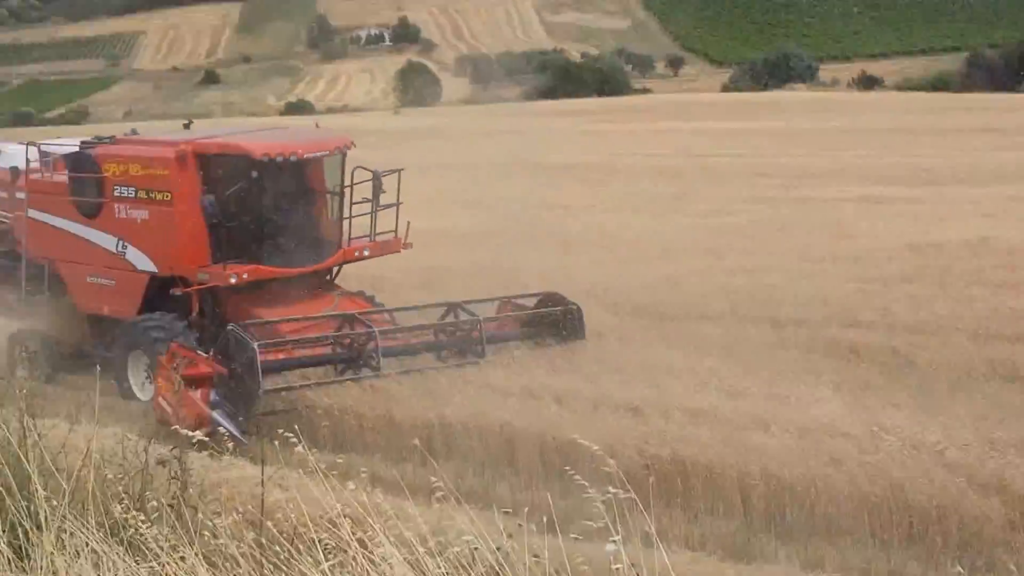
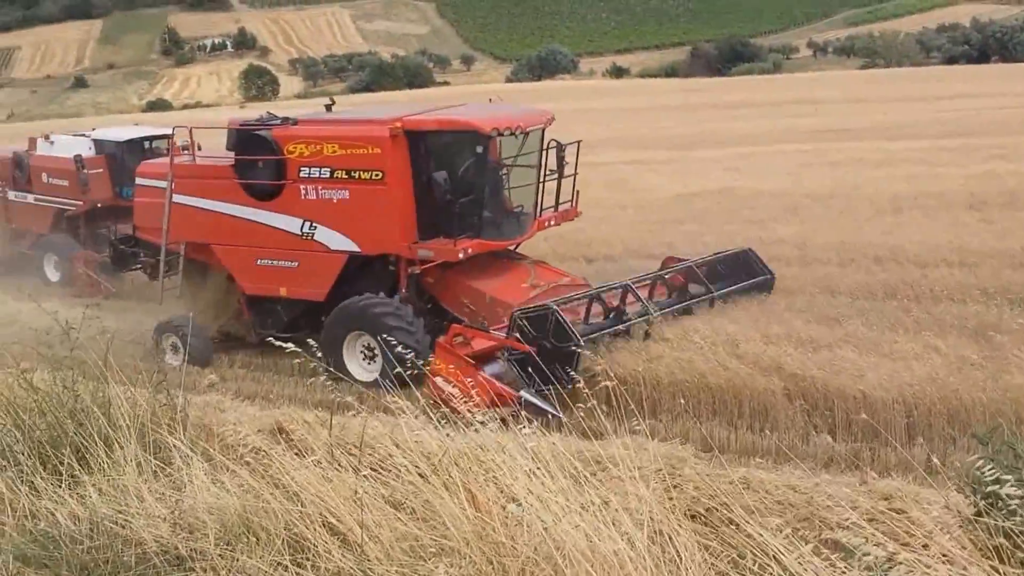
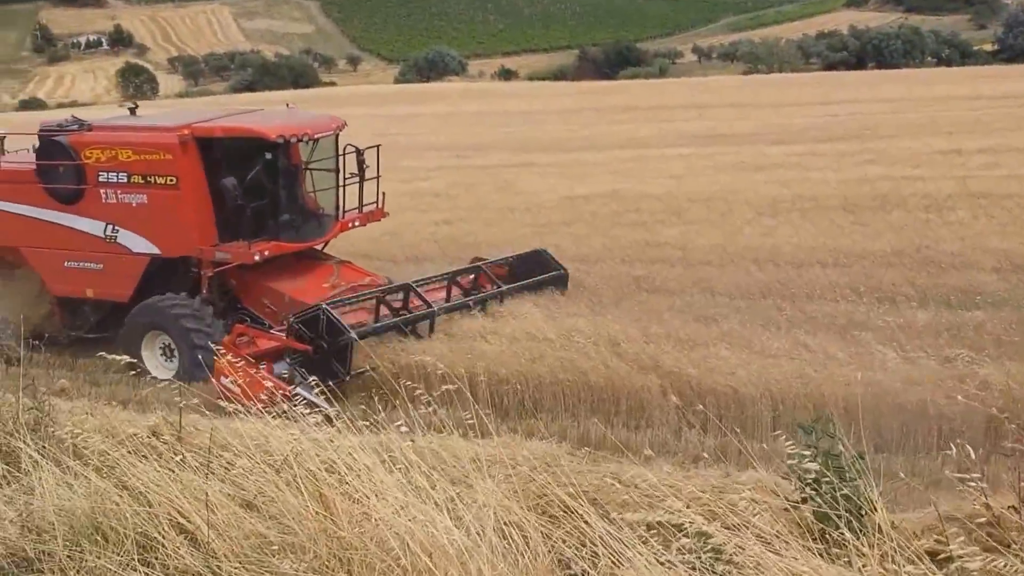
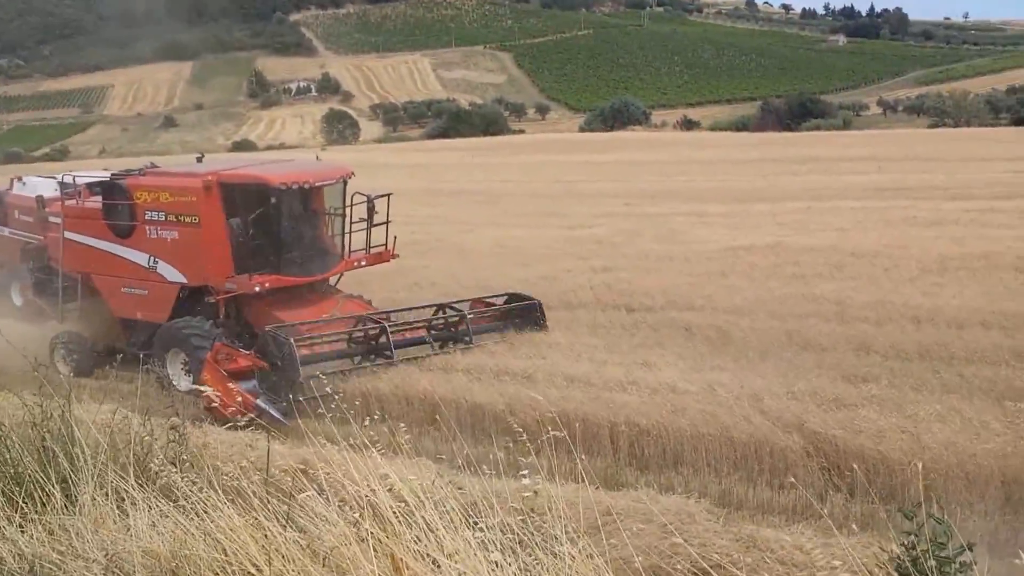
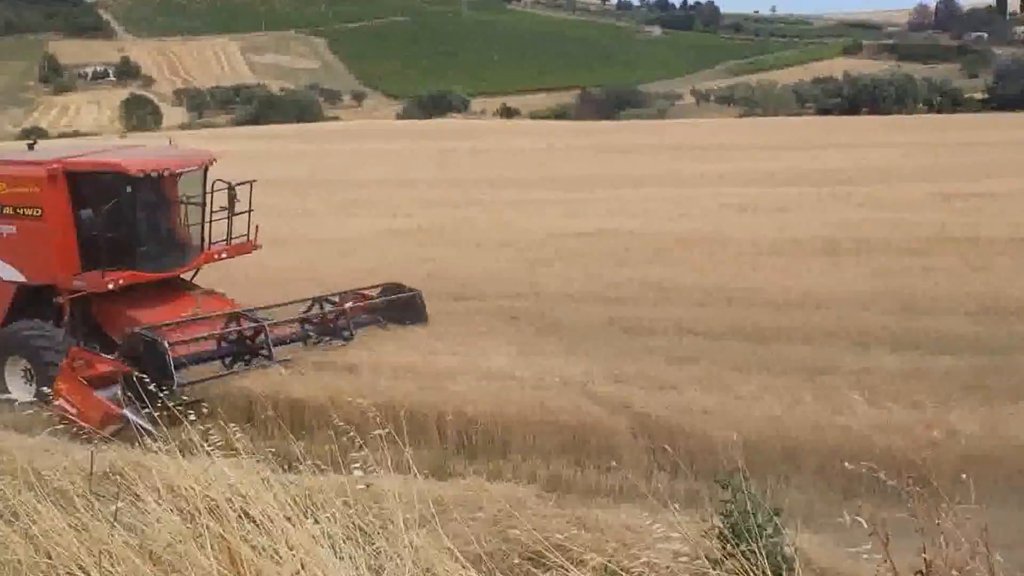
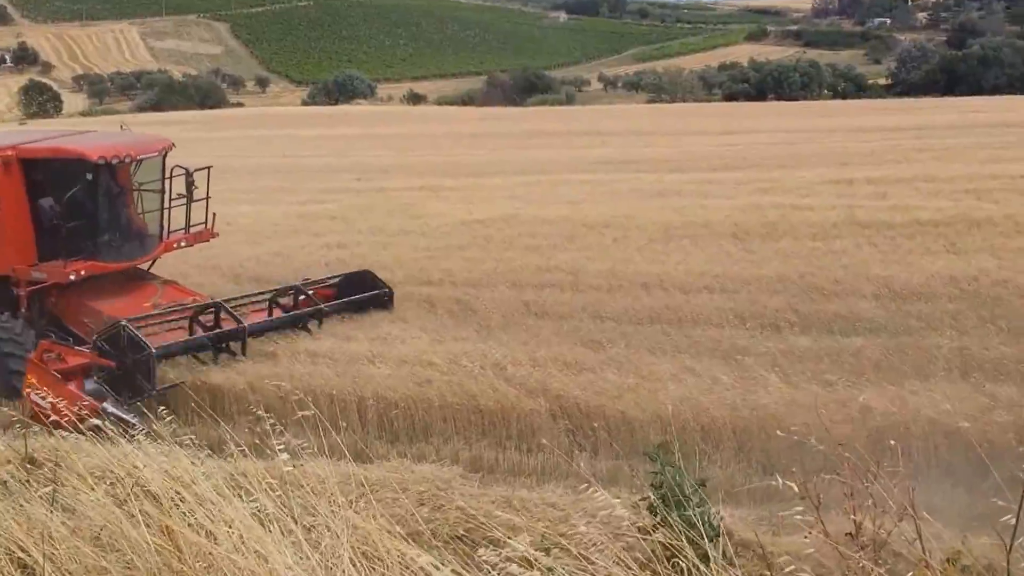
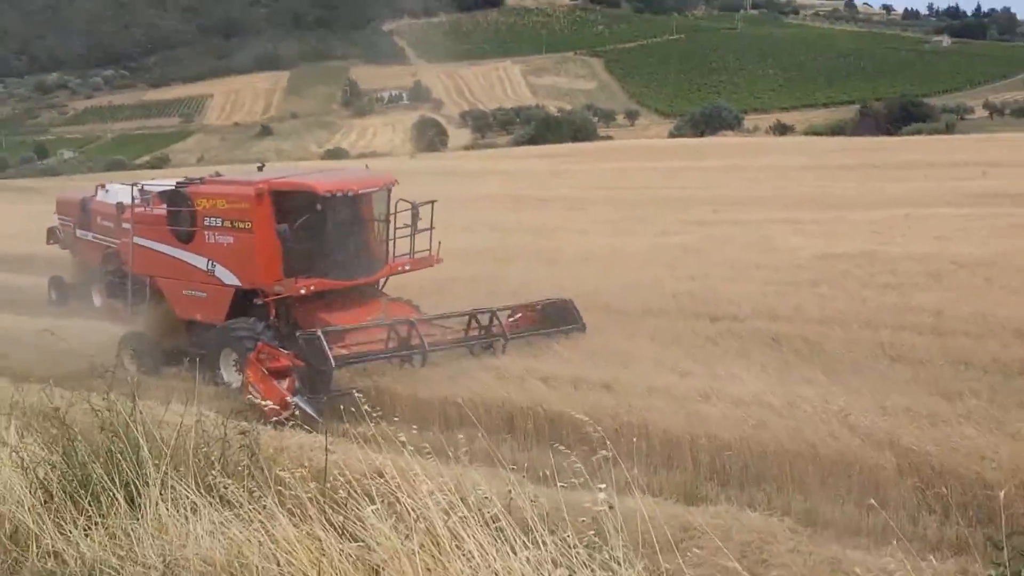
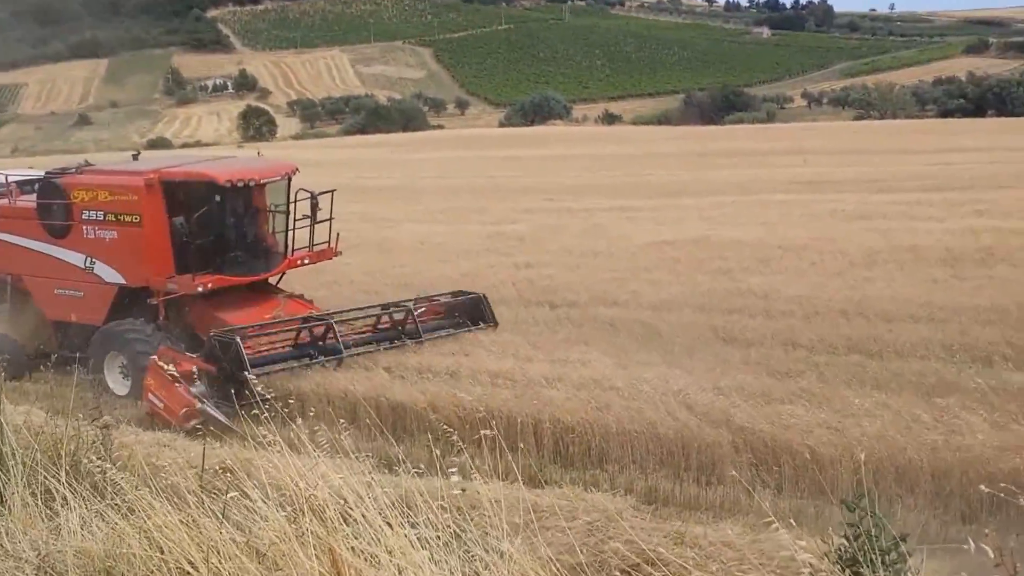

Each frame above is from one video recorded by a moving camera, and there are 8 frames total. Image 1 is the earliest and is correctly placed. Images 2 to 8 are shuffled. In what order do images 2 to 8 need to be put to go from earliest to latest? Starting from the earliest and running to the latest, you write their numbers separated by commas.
7, 4, 8, 5, 6, 3, 2
